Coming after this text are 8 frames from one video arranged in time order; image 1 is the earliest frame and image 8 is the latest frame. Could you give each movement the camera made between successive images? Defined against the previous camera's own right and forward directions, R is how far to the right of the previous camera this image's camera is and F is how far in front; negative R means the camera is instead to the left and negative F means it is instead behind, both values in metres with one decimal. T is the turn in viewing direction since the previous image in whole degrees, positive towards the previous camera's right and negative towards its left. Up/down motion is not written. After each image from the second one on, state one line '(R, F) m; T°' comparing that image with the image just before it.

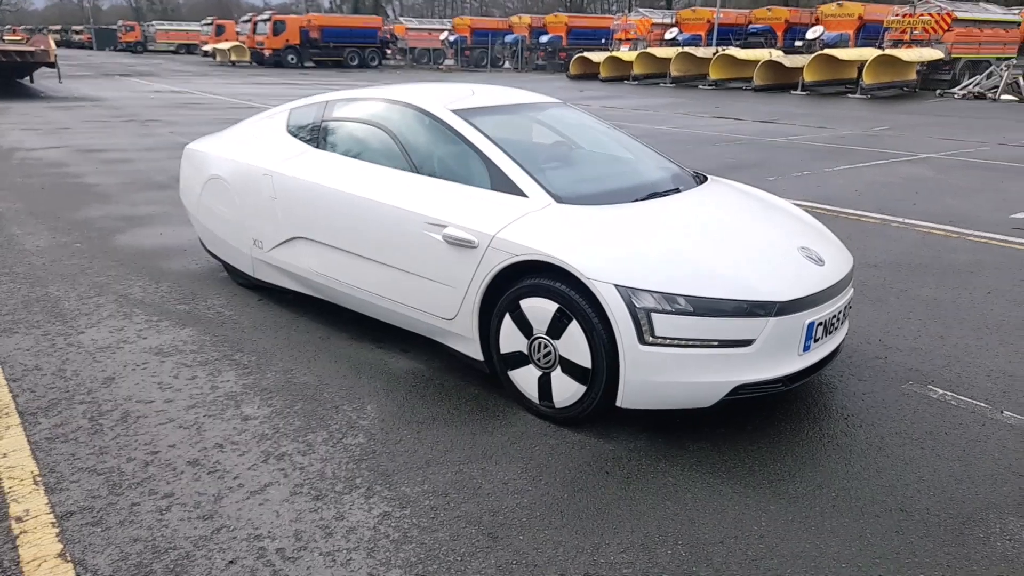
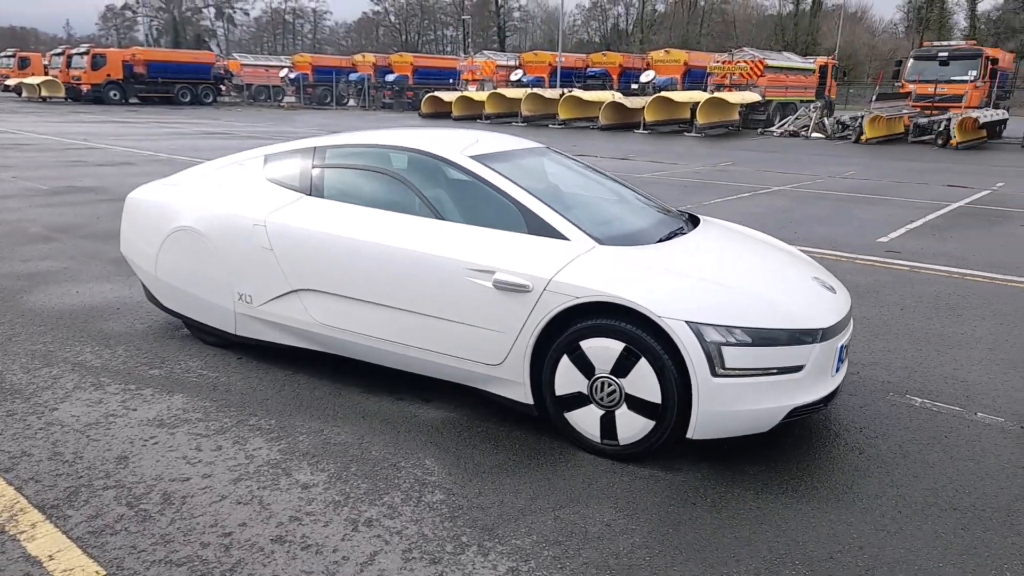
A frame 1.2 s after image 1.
(-1.0, +0.1) m; +12°
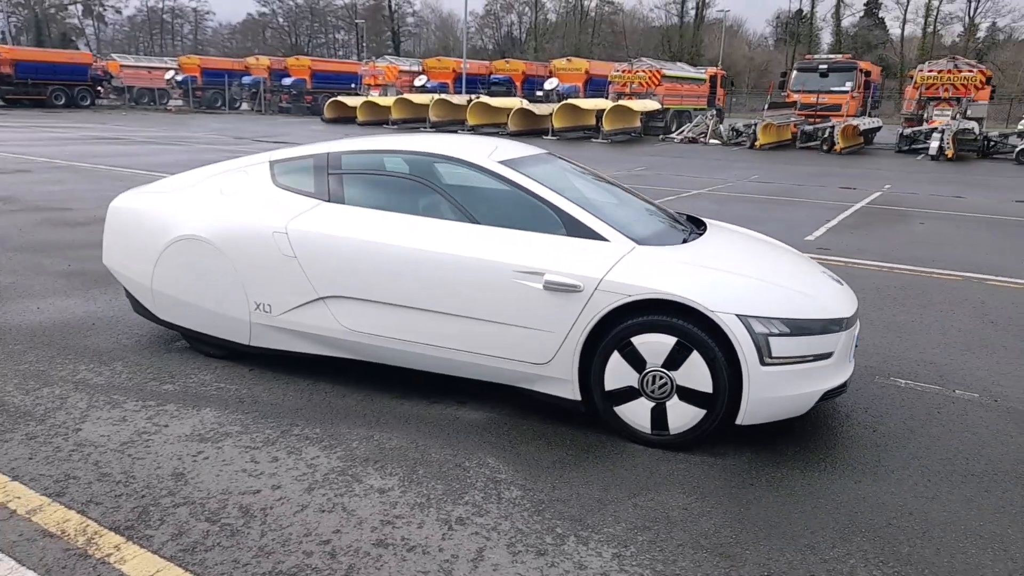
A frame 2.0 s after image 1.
(-0.7, -0.1) m; +8°
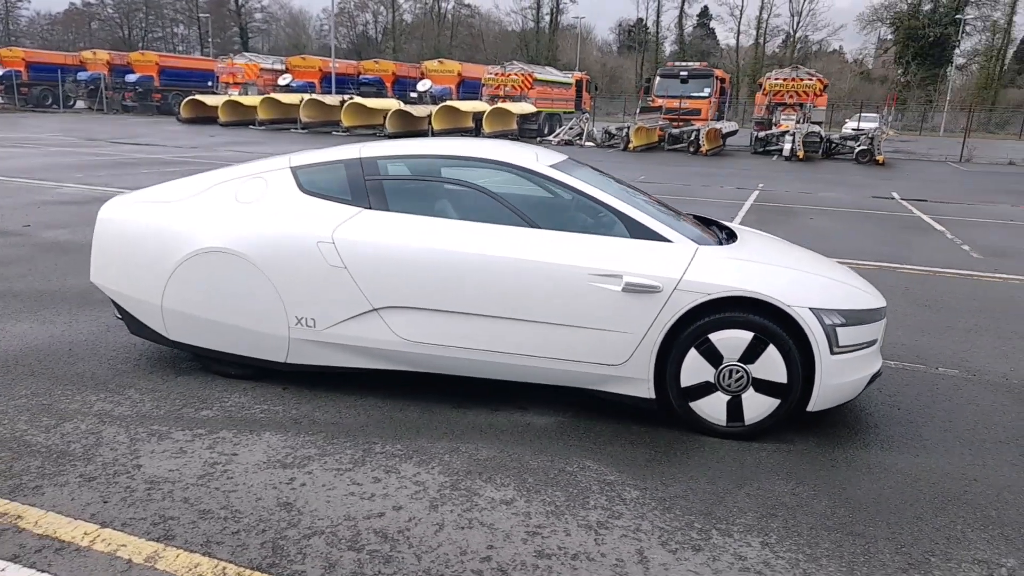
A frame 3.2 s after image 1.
(-1.1, +0.1) m; +11°
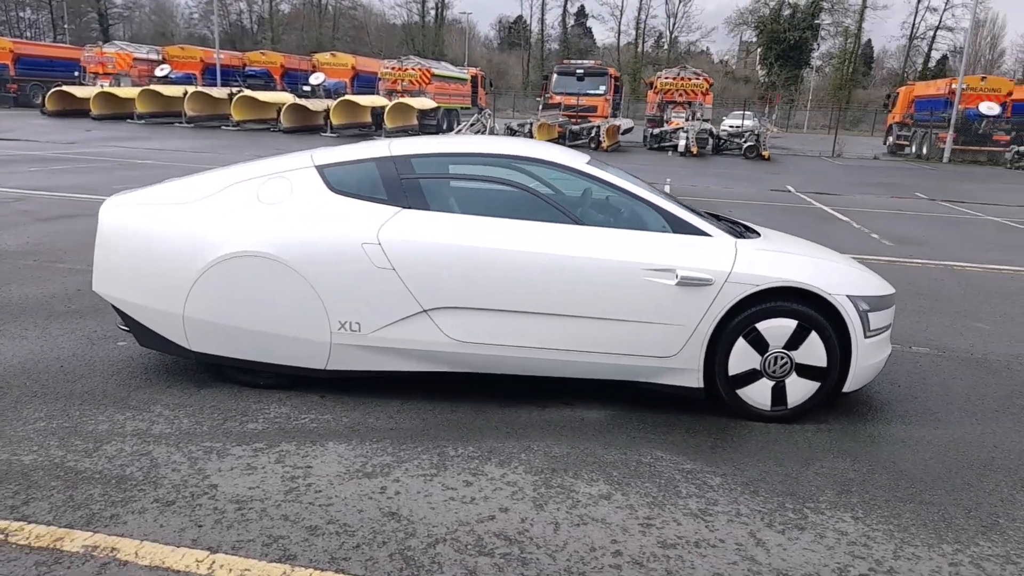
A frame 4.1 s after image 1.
(-0.9, +0.1) m; +9°
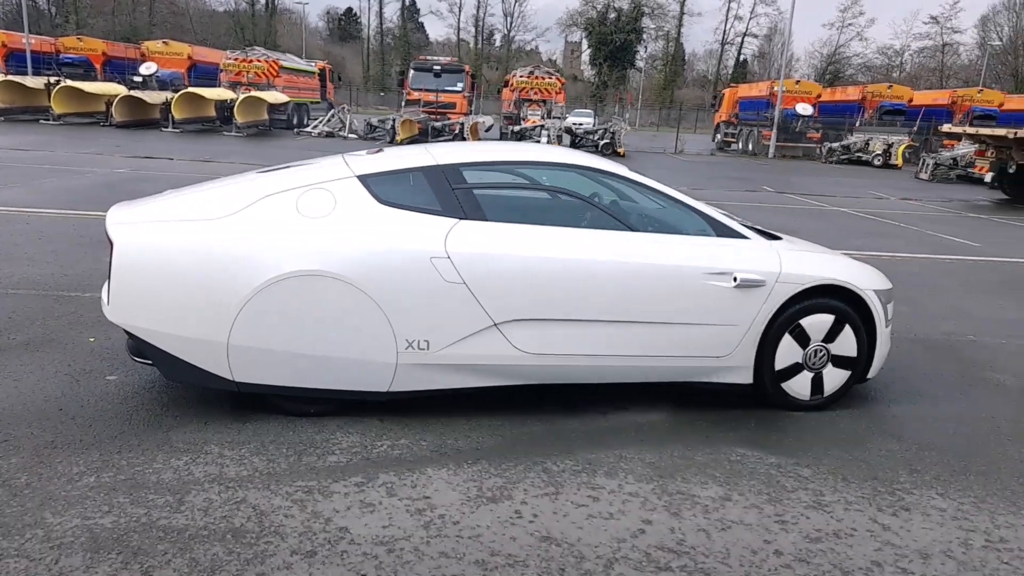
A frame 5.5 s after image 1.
(-1.2, +0.2) m; +12°
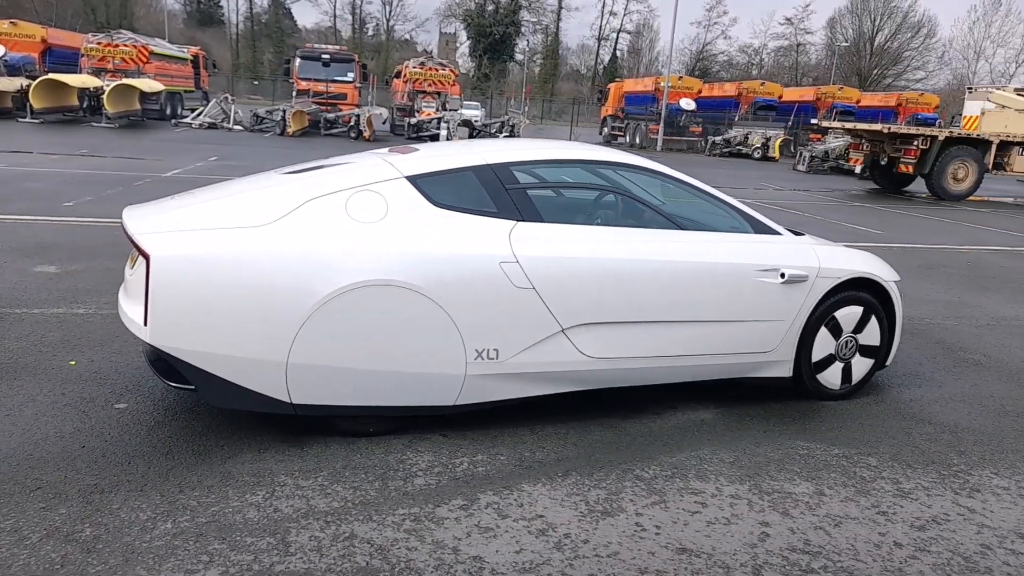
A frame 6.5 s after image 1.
(-0.9, +0.2) m; +9°
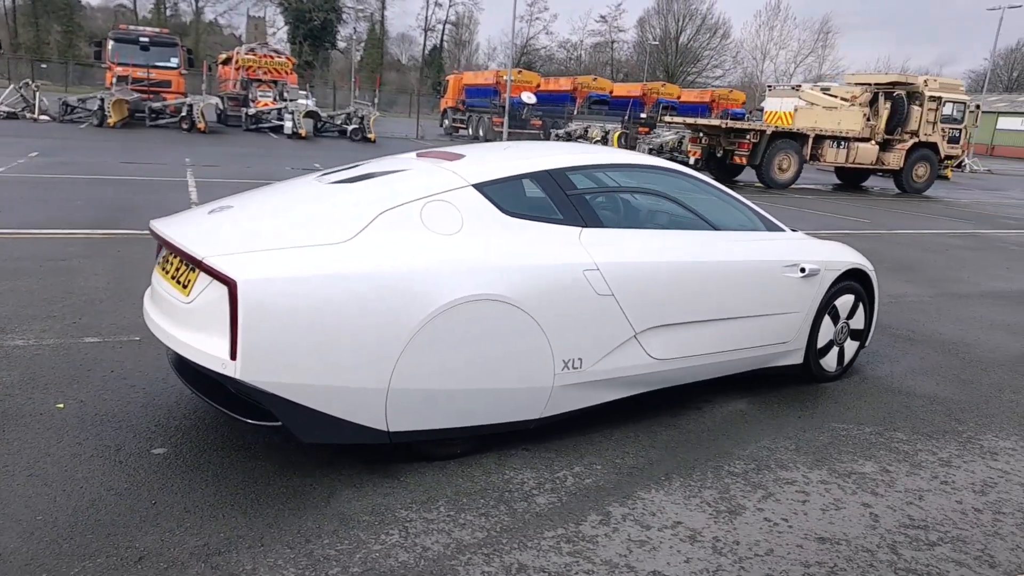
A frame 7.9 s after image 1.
(-1.2, +0.2) m; +13°
